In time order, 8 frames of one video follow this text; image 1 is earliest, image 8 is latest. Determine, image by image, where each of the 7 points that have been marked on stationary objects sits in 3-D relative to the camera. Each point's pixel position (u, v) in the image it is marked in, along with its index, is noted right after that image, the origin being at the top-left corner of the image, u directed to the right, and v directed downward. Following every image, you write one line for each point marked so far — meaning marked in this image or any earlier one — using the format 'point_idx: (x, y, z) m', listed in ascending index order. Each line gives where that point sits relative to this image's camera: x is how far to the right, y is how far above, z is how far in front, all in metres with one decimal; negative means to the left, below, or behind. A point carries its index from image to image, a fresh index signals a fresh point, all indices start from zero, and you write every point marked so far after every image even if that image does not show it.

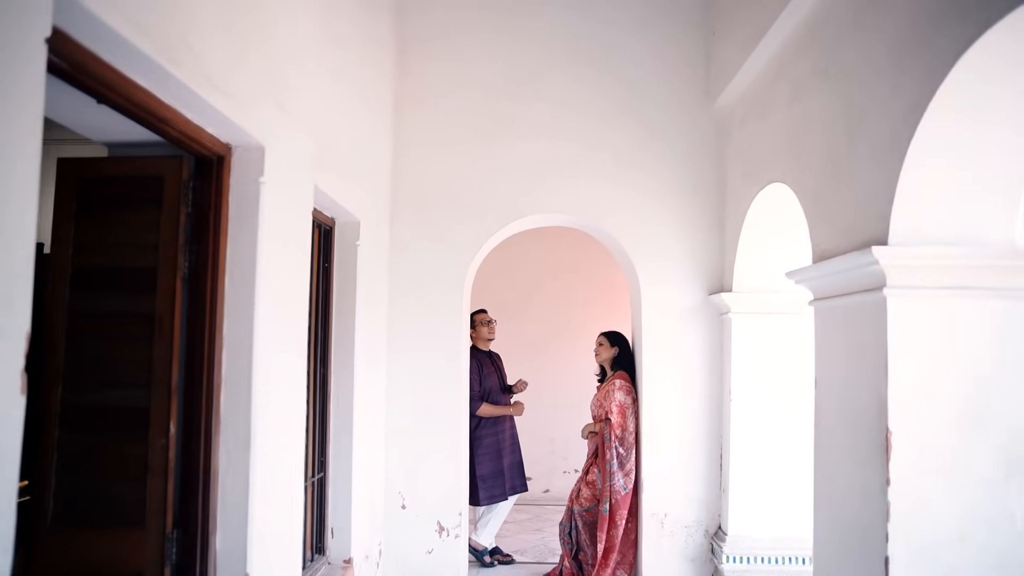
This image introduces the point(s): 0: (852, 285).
0: (+1.2, 0.0, +2.4) m
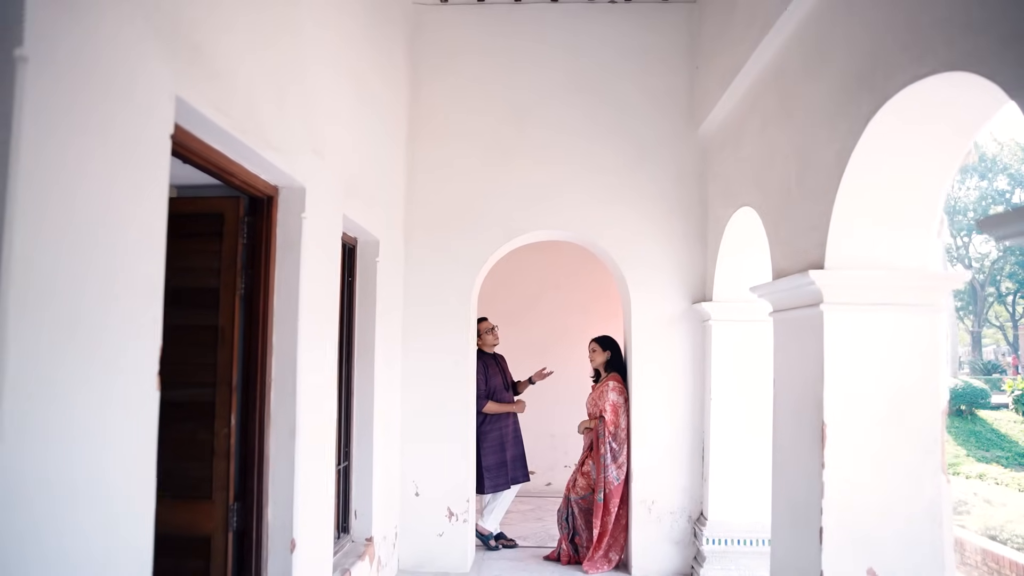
0: (+1.2, -0.1, +2.8) m
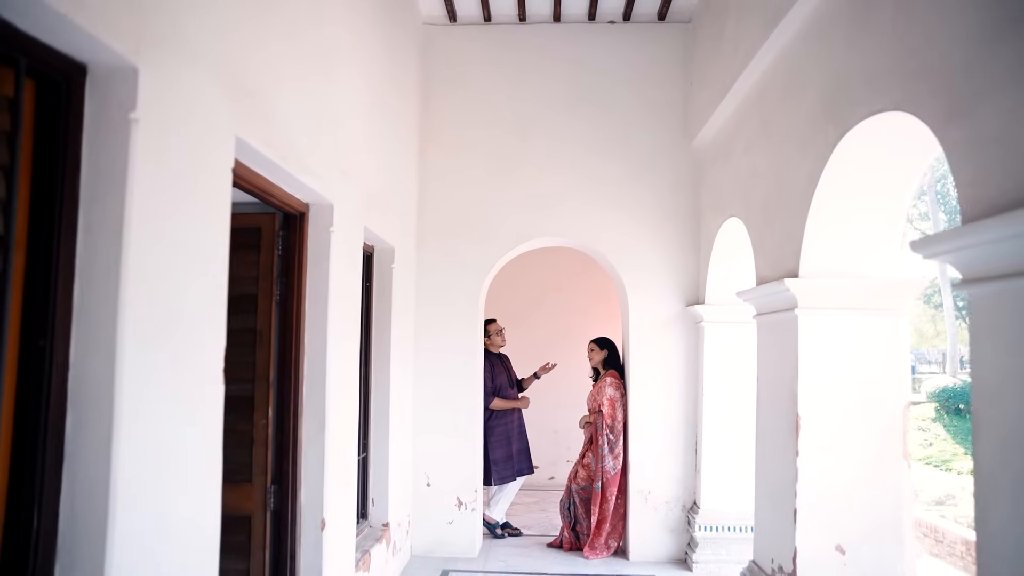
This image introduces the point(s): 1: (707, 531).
0: (+1.3, -0.1, +3.1) m
1: (+1.3, -1.7, +4.5) m
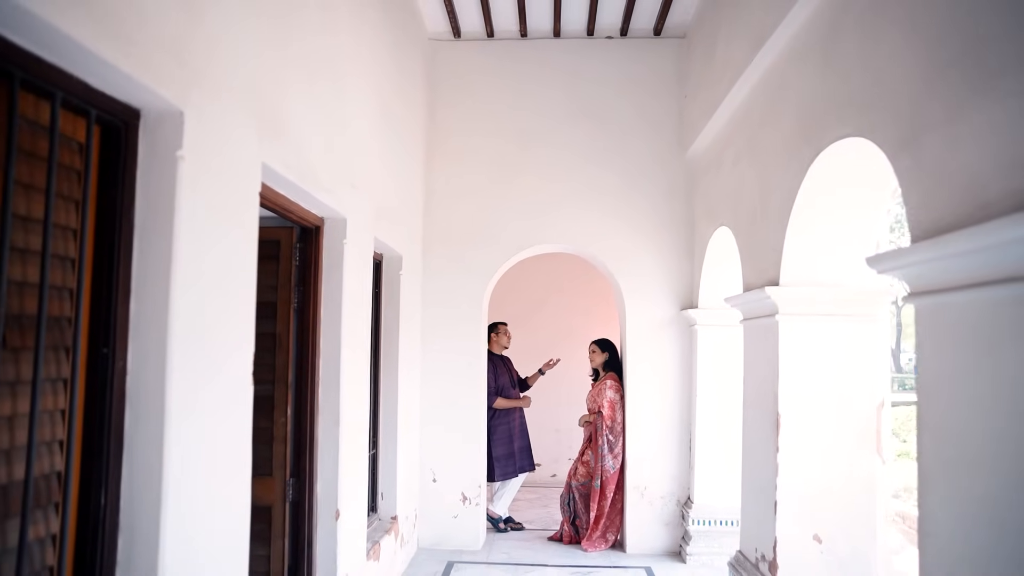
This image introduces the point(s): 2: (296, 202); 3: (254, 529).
0: (+1.3, -0.1, +3.3) m
1: (+1.3, -1.7, +4.7) m
2: (-0.9, +0.4, +2.9) m
3: (-1.2, -1.1, +3.0) m
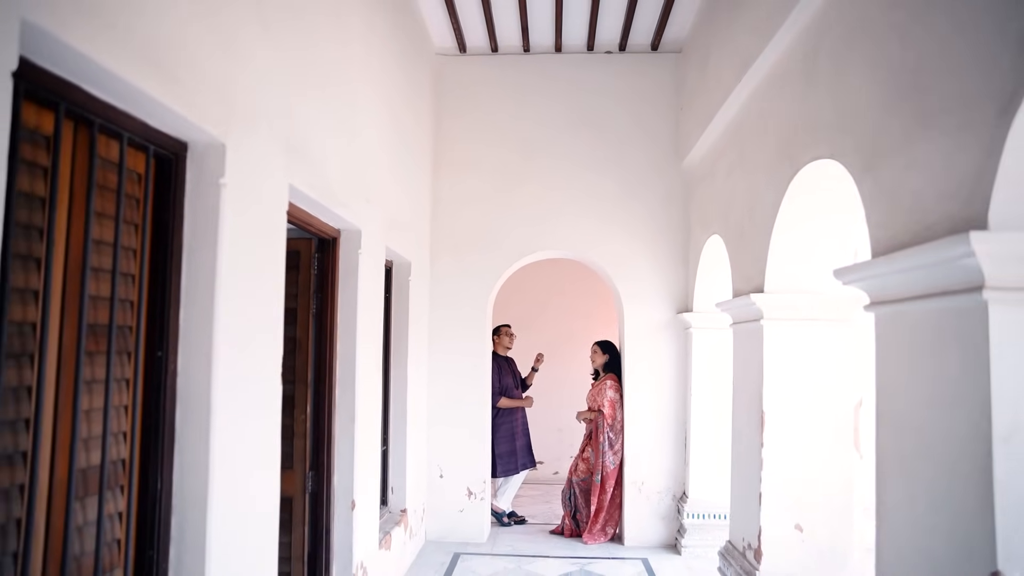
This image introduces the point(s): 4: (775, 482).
0: (+1.3, -0.1, +3.6) m
1: (+1.4, -1.7, +4.9) m
2: (-0.9, +0.3, +3.1) m
3: (-1.2, -1.1, +3.3) m
4: (+1.3, -1.0, +3.3) m
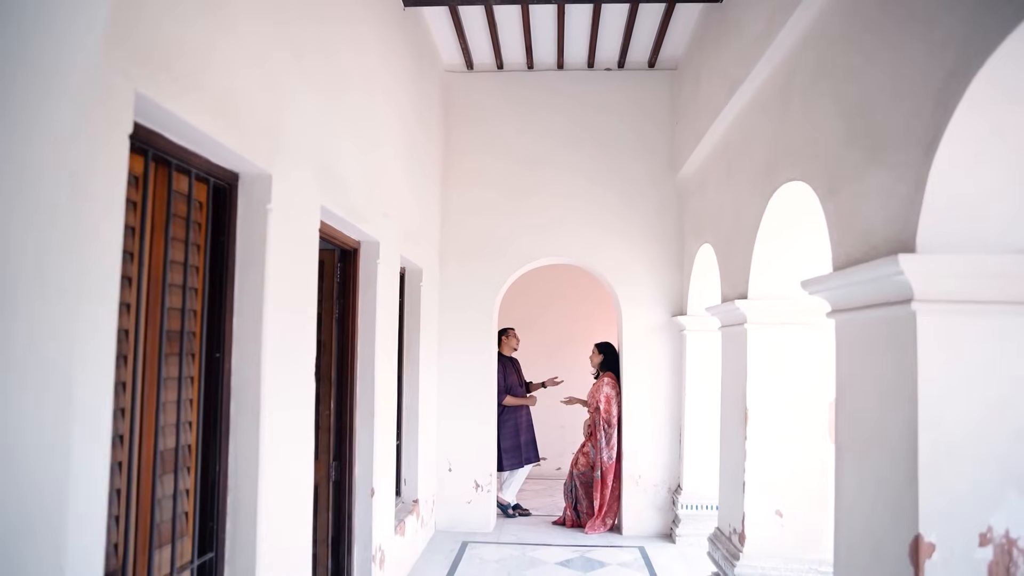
0: (+1.3, -0.2, +3.9) m
1: (+1.4, -1.8, +5.3) m
2: (-0.9, +0.3, +3.4) m
3: (-1.1, -1.2, +3.6) m
4: (+1.3, -1.0, +3.6) m
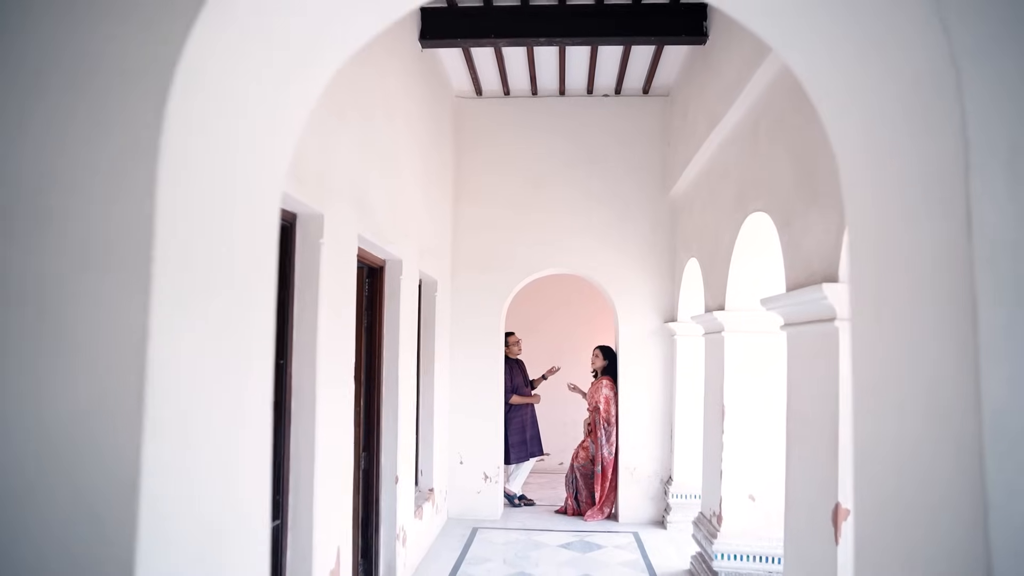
0: (+1.3, -0.3, +4.4) m
1: (+1.5, -1.8, +5.8) m
2: (-0.9, +0.2, +4.0) m
3: (-1.1, -1.3, +4.1) m
4: (+1.4, -1.1, +4.1) m
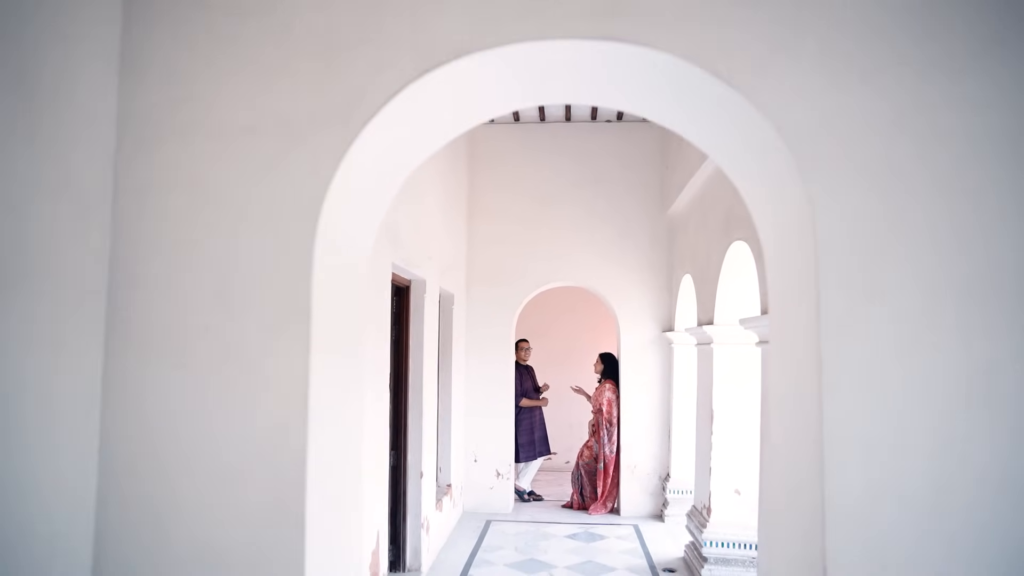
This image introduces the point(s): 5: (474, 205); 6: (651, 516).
0: (+1.4, -0.4, +4.9) m
1: (+1.6, -2.0, +6.3) m
2: (-0.8, +0.1, +4.5) m
3: (-1.0, -1.4, +4.7) m
4: (+1.5, -1.2, +4.6) m
5: (-0.4, +0.9, +7.0) m
6: (+1.4, -2.3, +6.5) m
